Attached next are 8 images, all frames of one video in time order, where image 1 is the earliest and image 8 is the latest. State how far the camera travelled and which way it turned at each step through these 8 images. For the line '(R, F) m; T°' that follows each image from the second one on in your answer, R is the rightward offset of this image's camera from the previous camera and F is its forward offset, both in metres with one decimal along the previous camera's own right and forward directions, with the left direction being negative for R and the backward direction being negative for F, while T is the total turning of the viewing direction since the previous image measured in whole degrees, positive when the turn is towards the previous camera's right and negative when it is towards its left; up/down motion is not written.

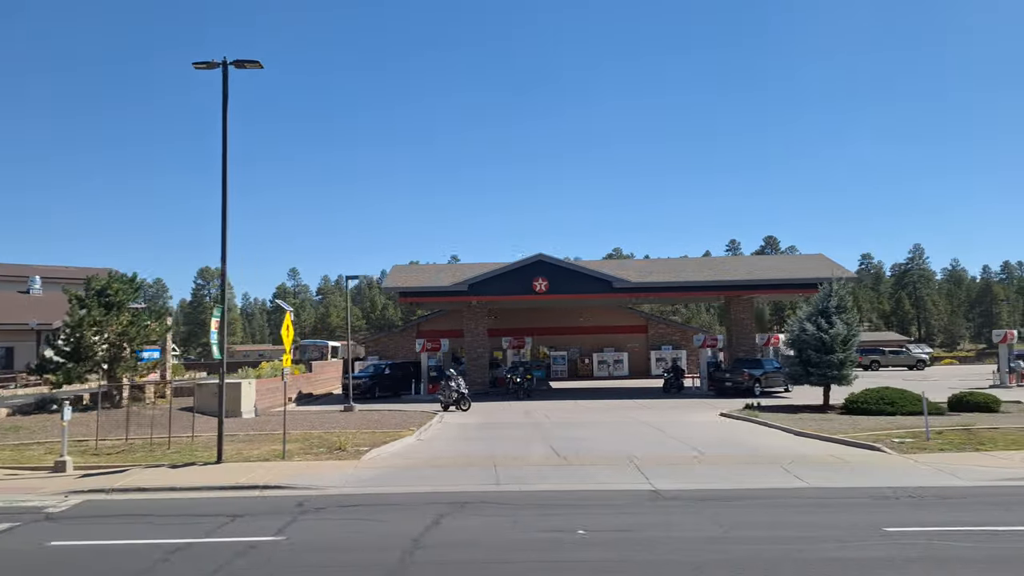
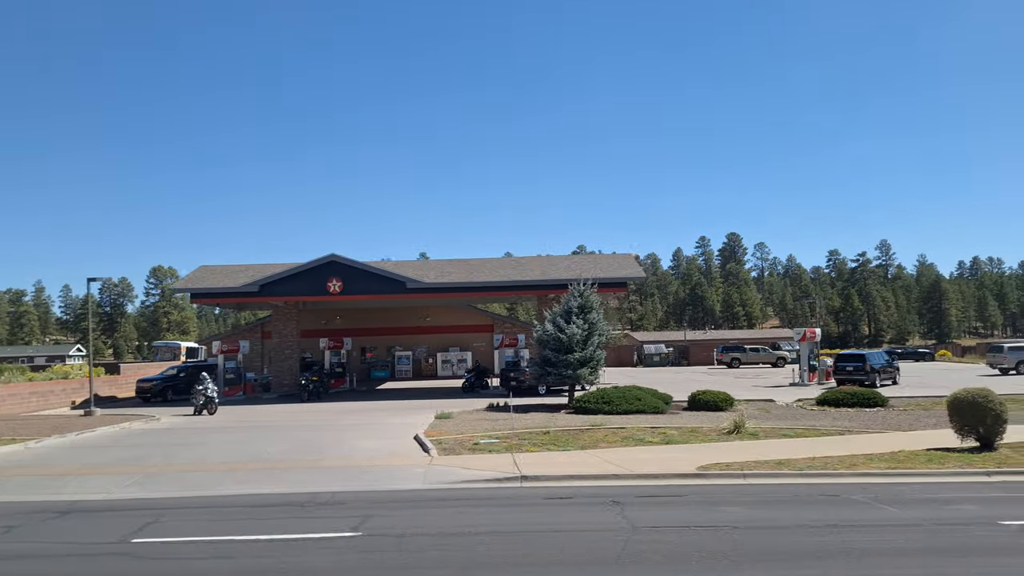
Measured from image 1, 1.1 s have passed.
(+6.2, -0.1) m; +2°
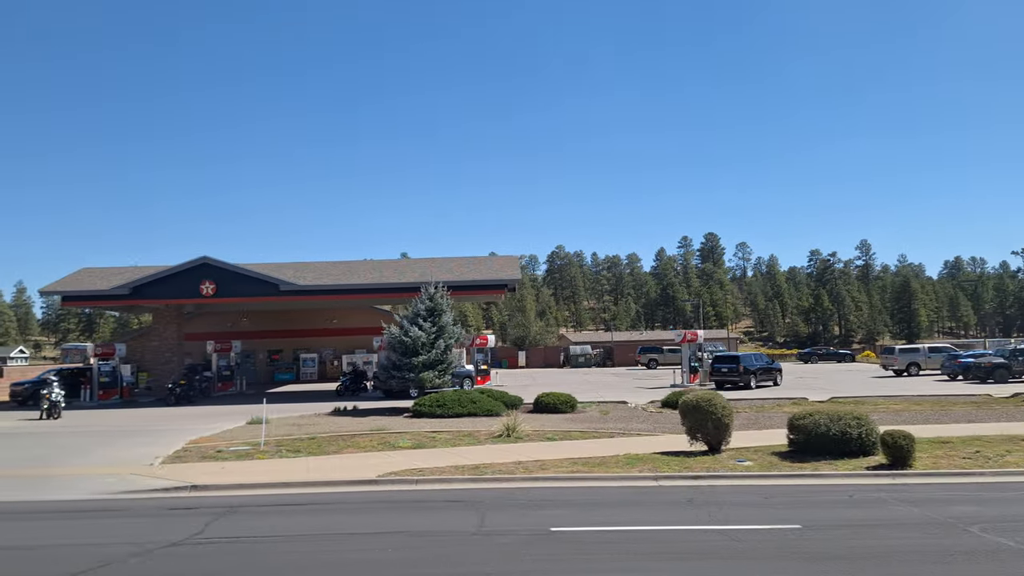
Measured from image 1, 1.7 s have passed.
(+3.7, 0.0) m; +1°
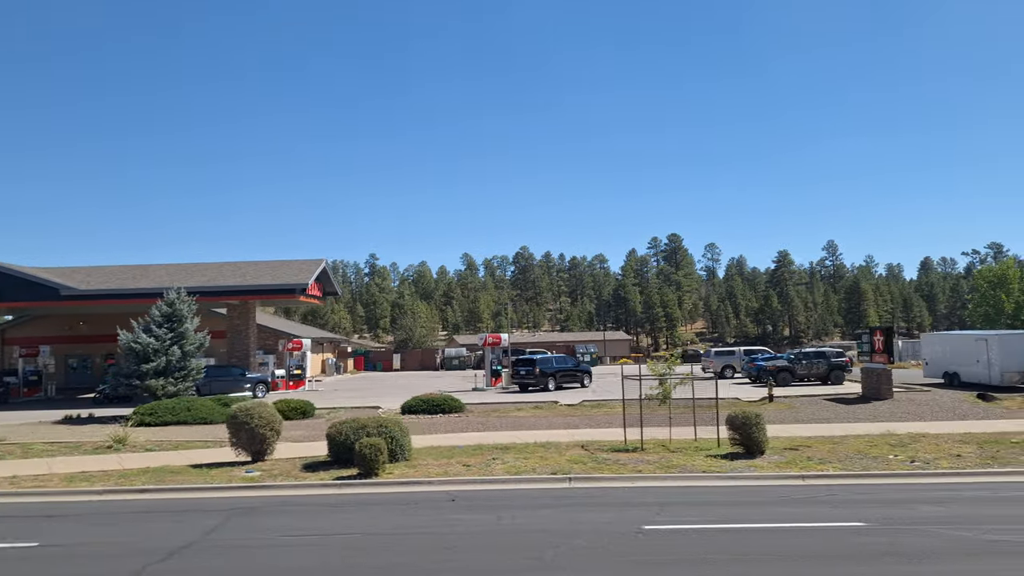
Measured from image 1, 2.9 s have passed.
(+6.3, 0.0) m; +2°
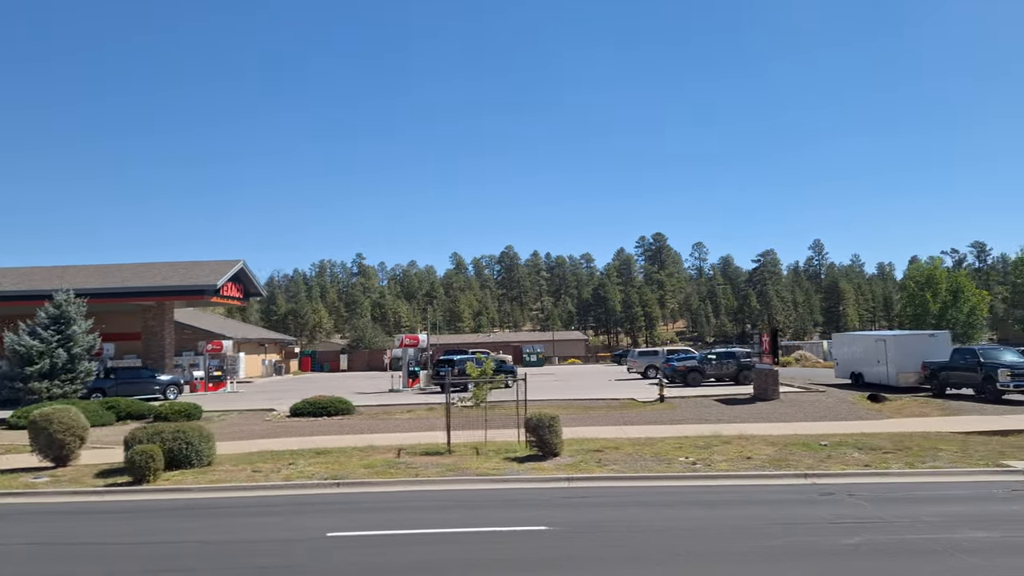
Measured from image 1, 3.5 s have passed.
(+2.6, 0.0) m; +1°
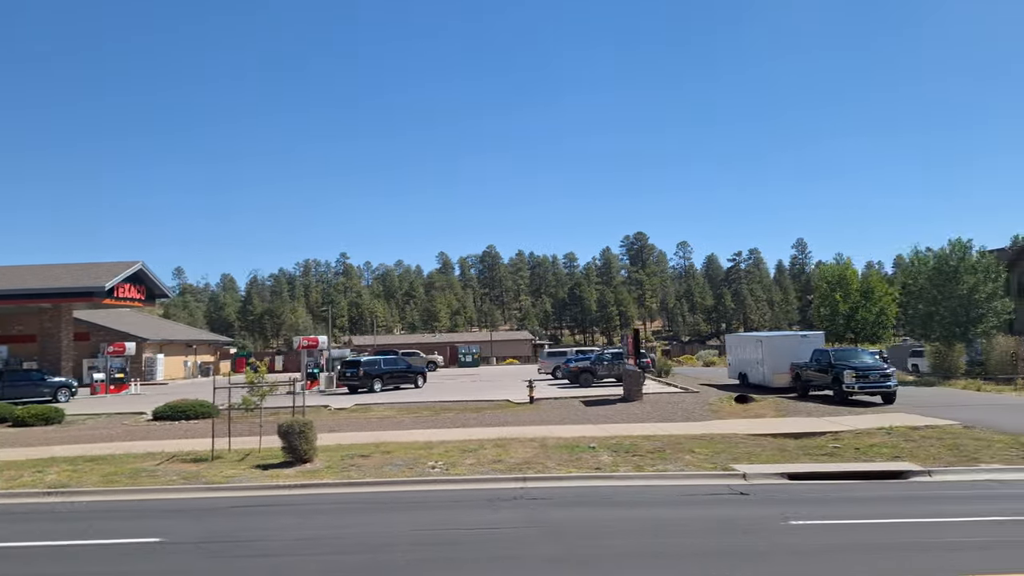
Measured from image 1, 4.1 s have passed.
(+3.1, 0.0) m; +1°
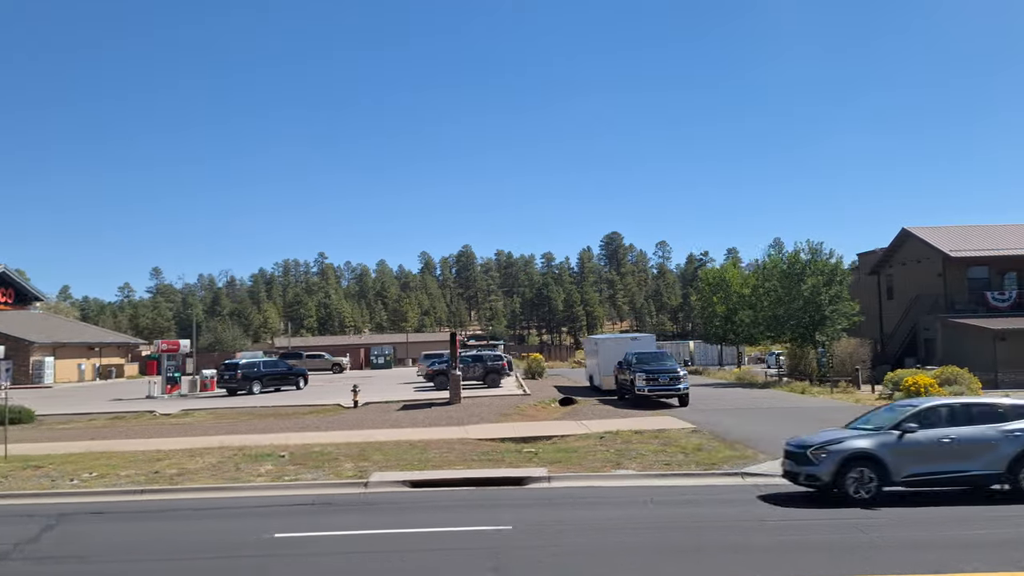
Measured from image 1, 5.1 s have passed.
(+4.2, 0.0) m; +1°
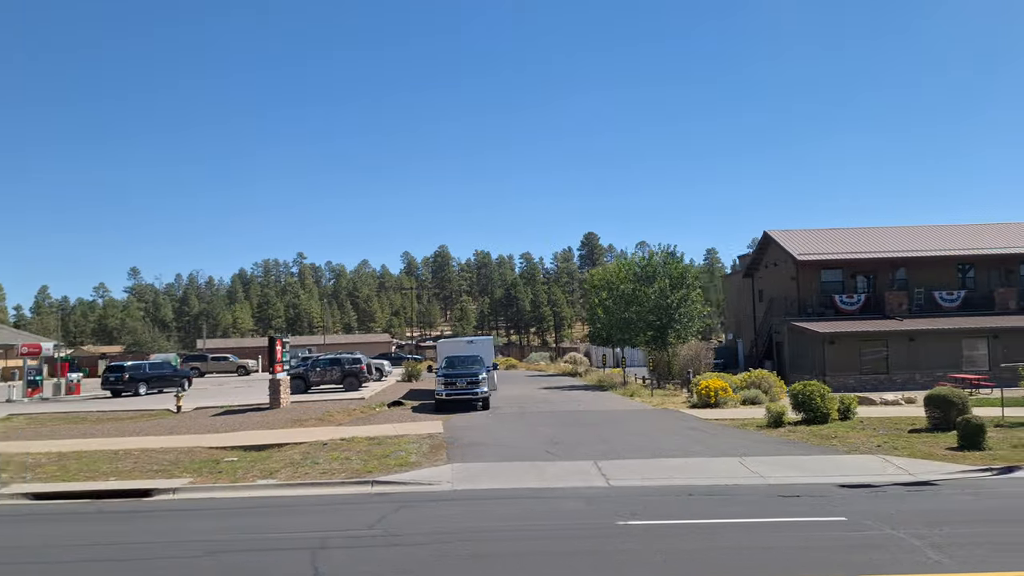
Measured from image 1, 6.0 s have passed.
(+4.1, 0.0) m; +1°
